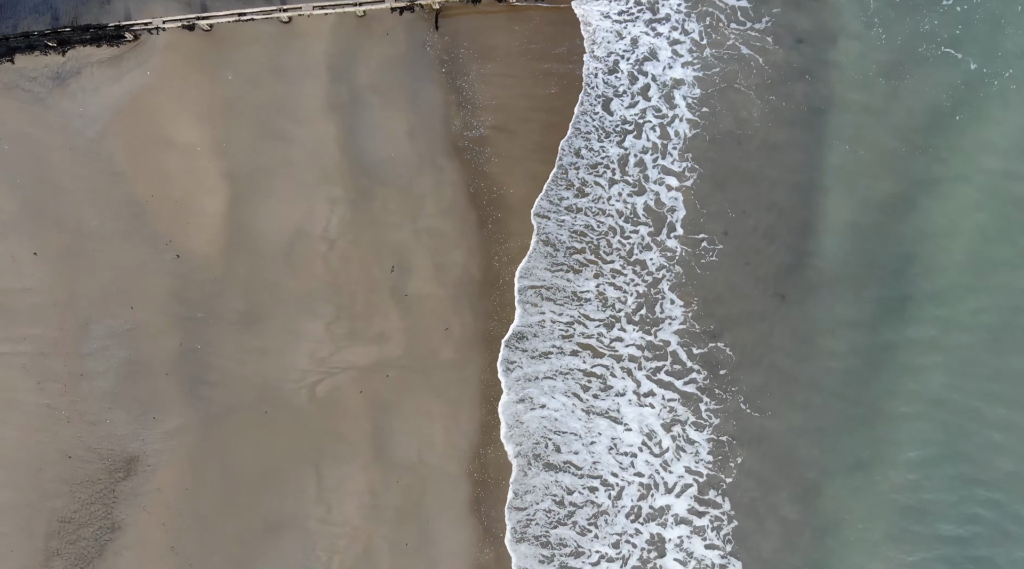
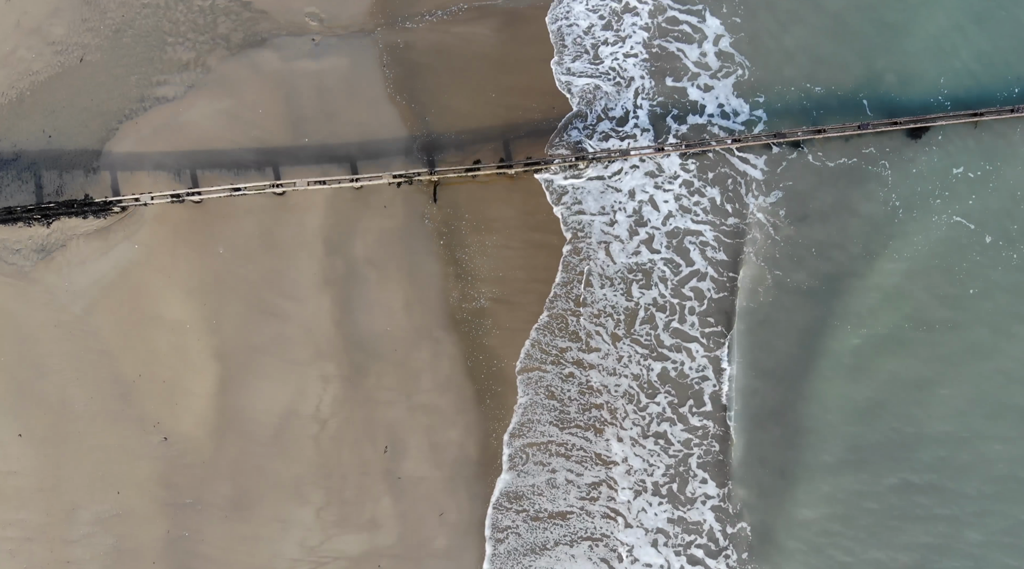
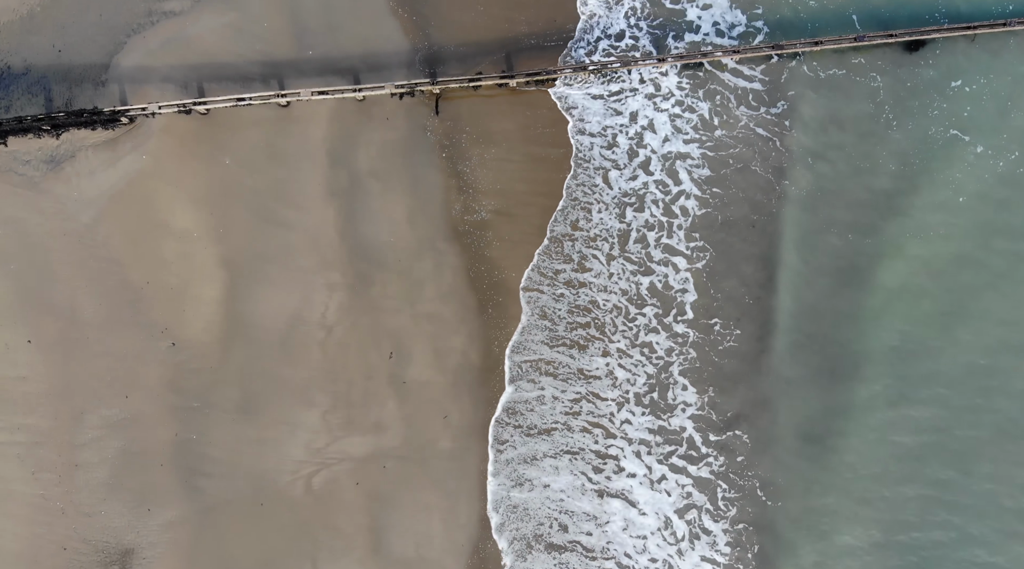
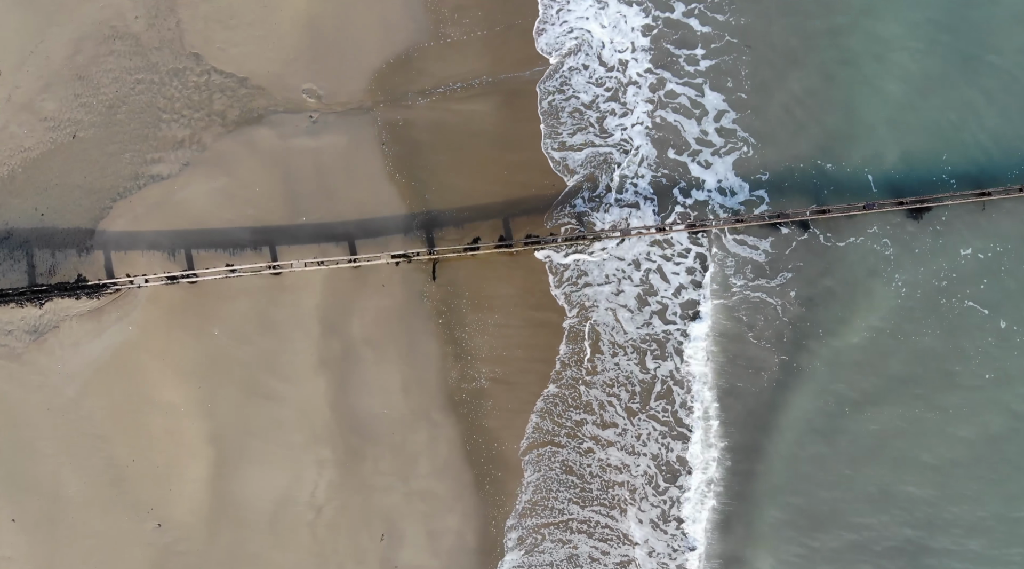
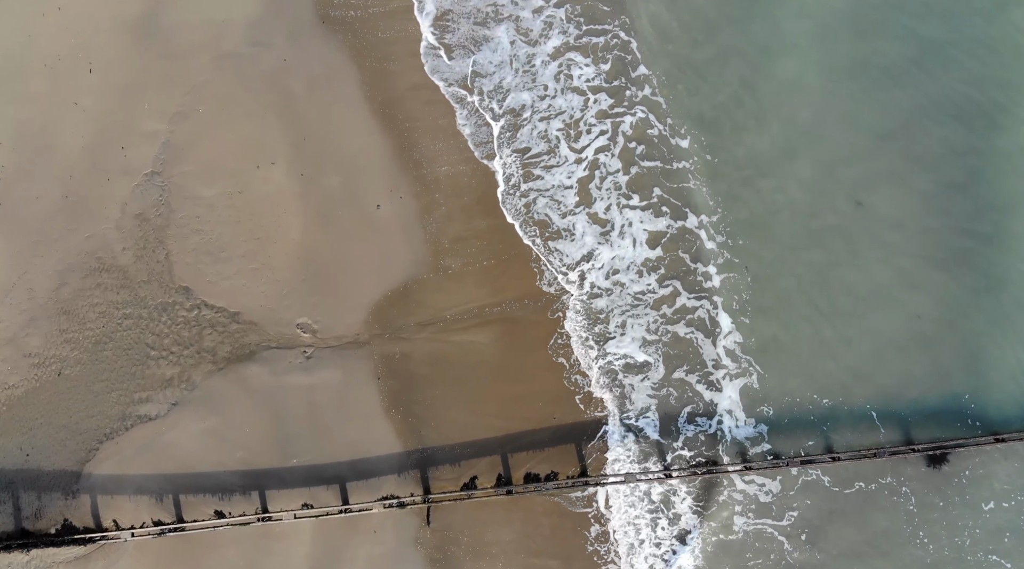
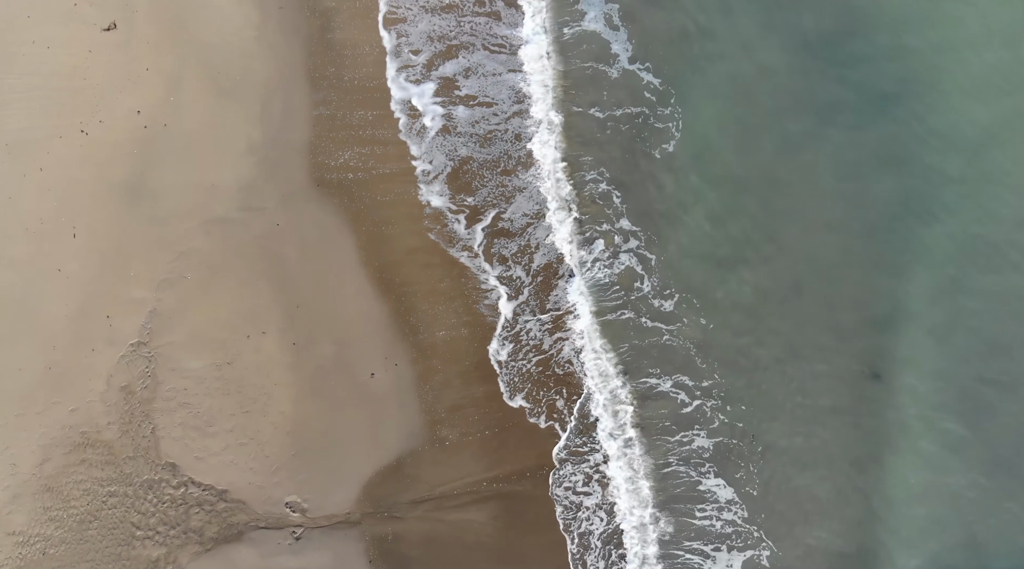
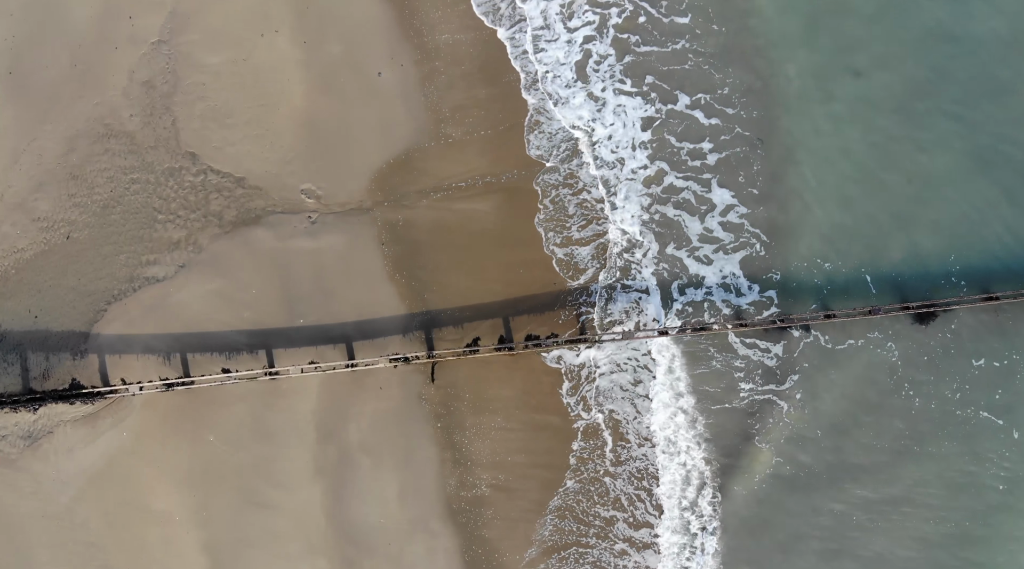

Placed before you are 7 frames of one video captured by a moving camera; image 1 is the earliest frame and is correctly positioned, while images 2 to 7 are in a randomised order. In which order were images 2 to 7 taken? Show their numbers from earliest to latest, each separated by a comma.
3, 2, 4, 7, 5, 6
